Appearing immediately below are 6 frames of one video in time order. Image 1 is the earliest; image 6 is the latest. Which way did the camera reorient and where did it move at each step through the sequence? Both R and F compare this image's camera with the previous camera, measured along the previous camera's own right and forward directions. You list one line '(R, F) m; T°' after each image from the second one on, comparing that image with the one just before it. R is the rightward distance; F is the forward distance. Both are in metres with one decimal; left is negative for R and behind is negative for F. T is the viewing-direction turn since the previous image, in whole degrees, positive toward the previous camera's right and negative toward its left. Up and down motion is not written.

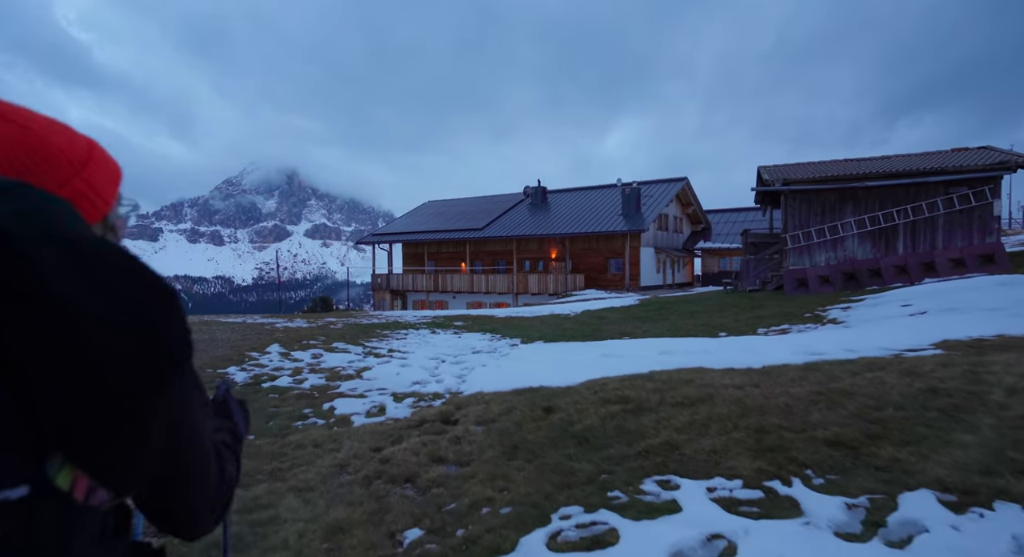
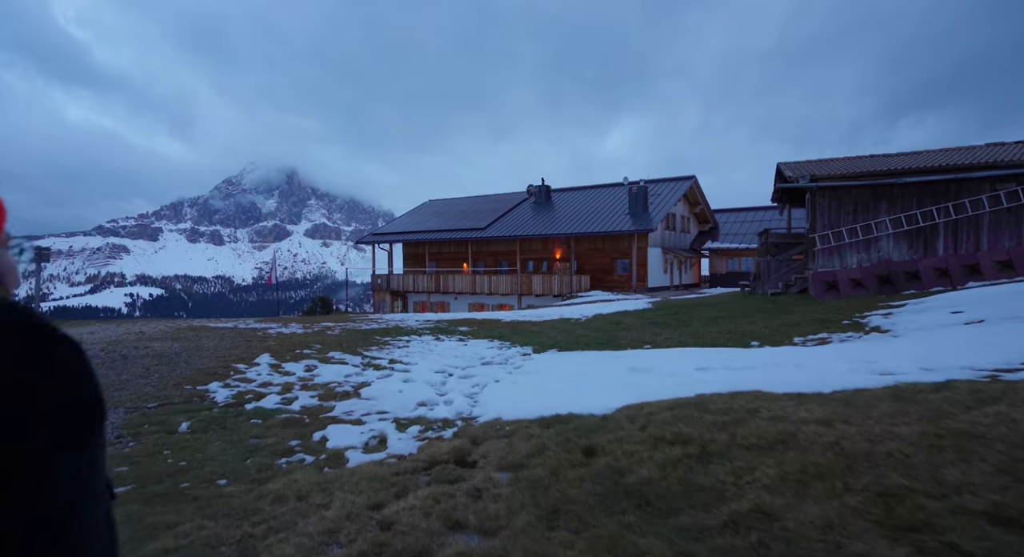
(-0.2, +0.9) m; 0°
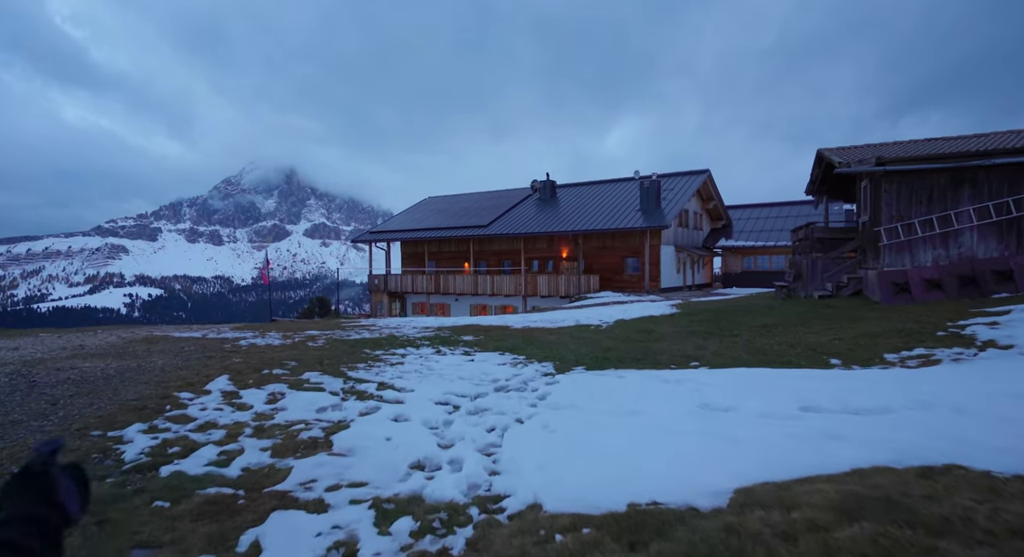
(-0.3, +2.0) m; 0°
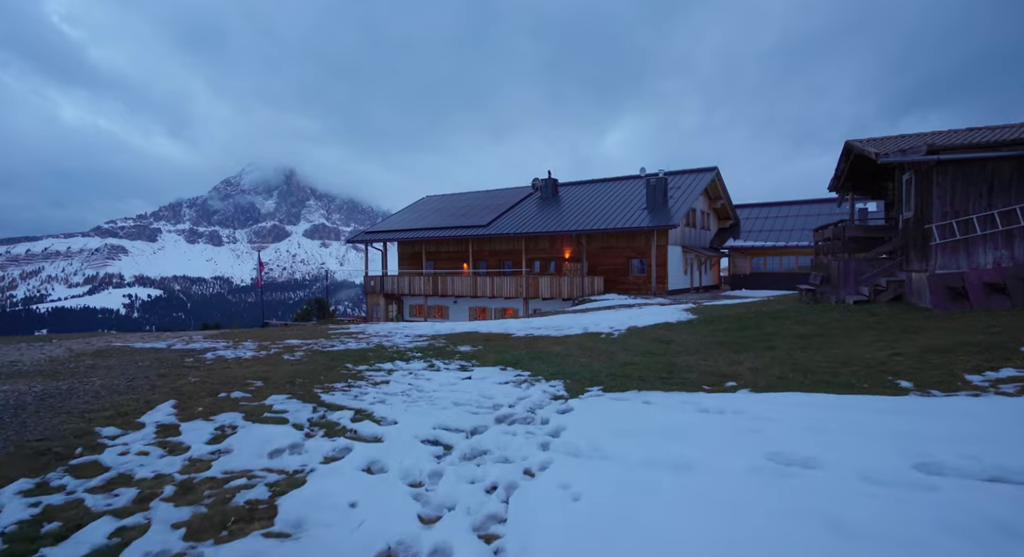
(-0.1, +1.3) m; 0°
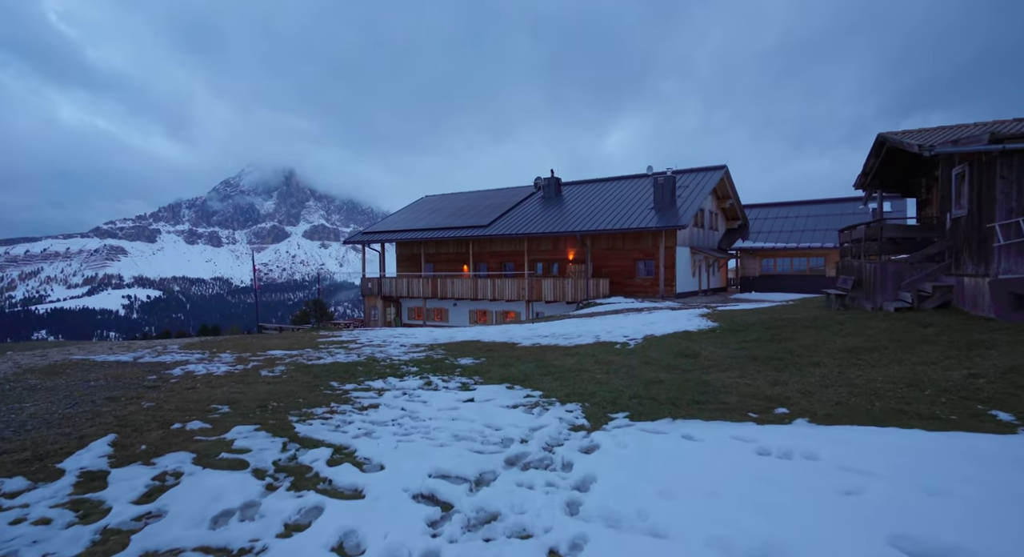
(-0.1, +1.2) m; 0°
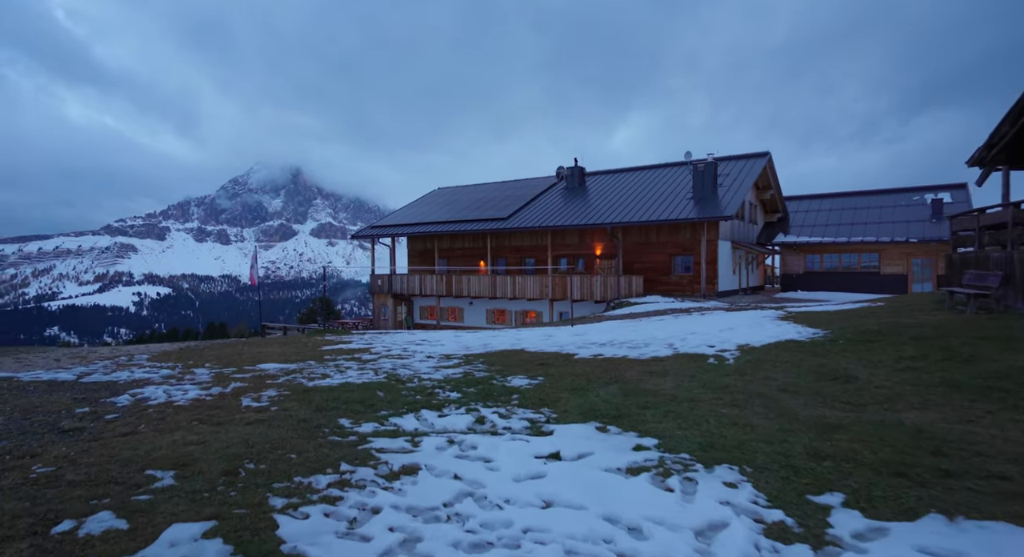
(-0.9, +2.7) m; -1°
